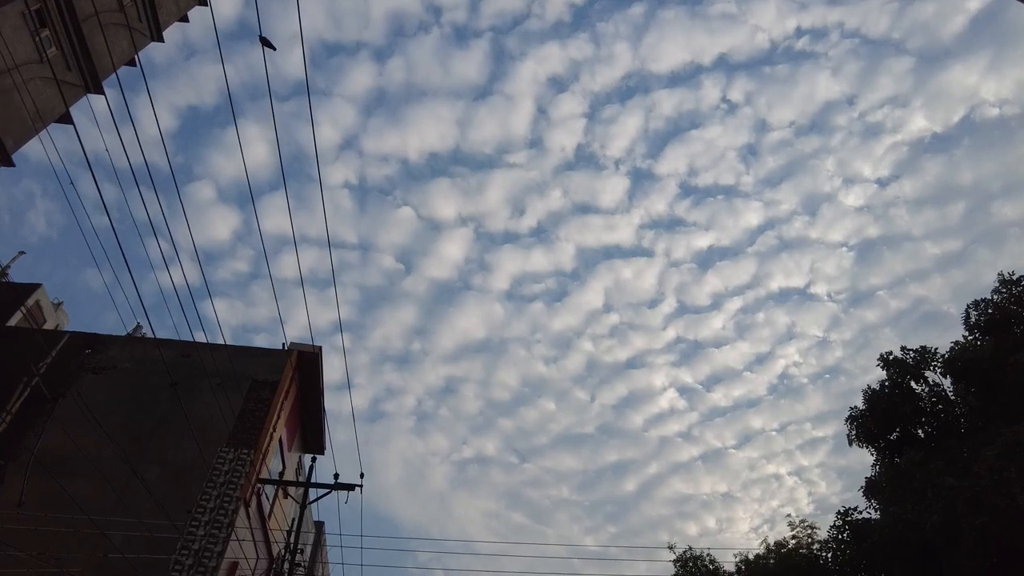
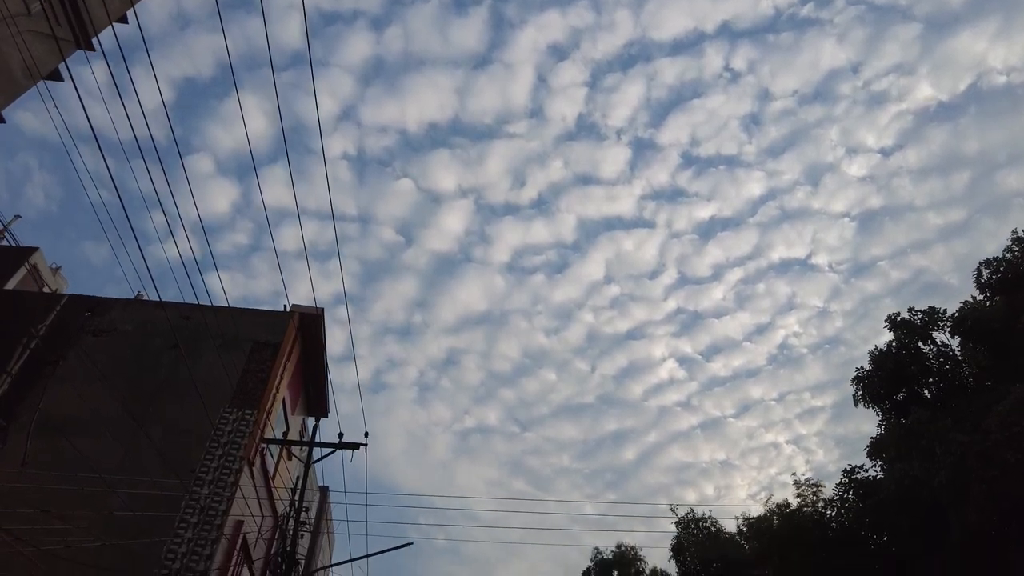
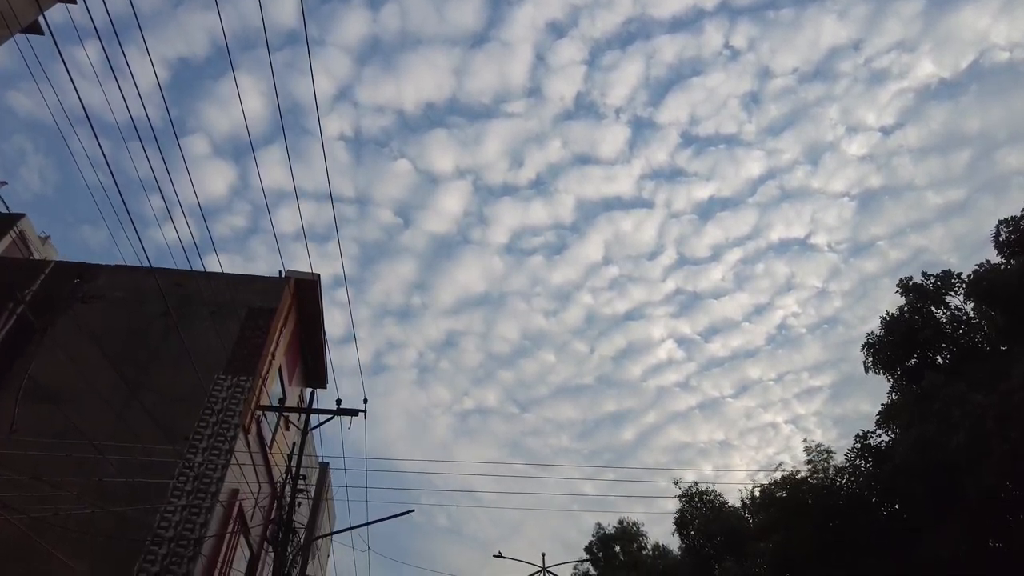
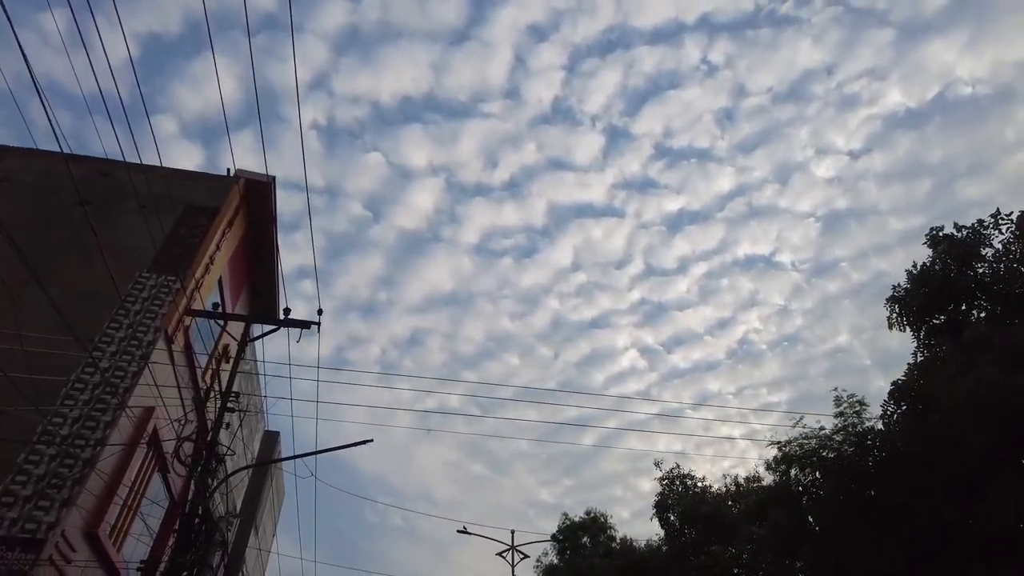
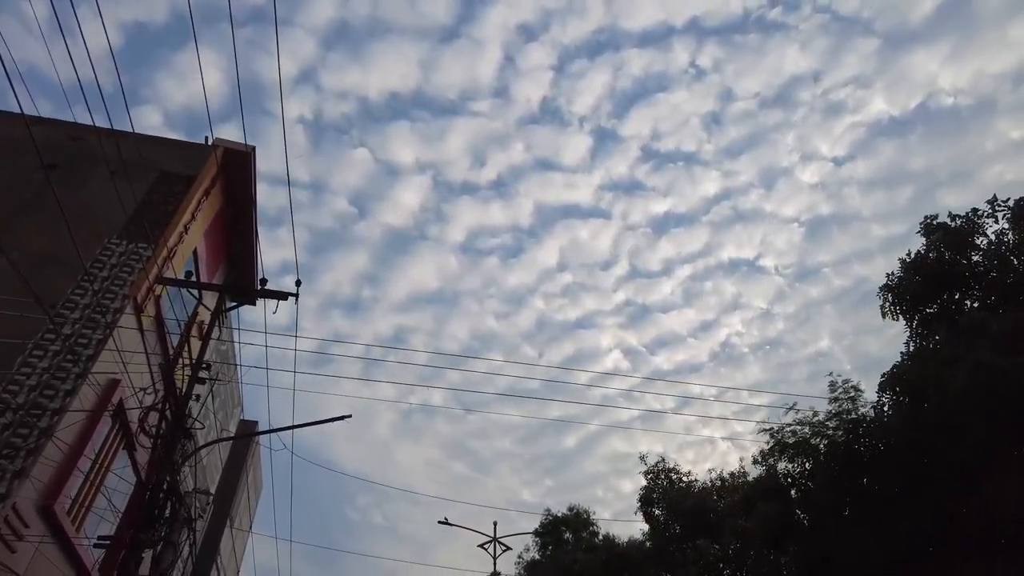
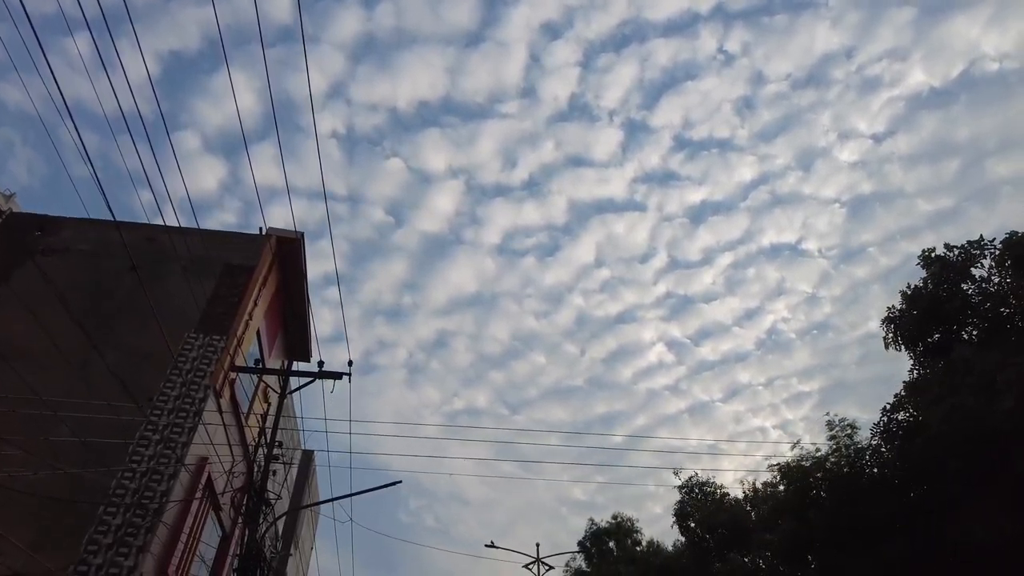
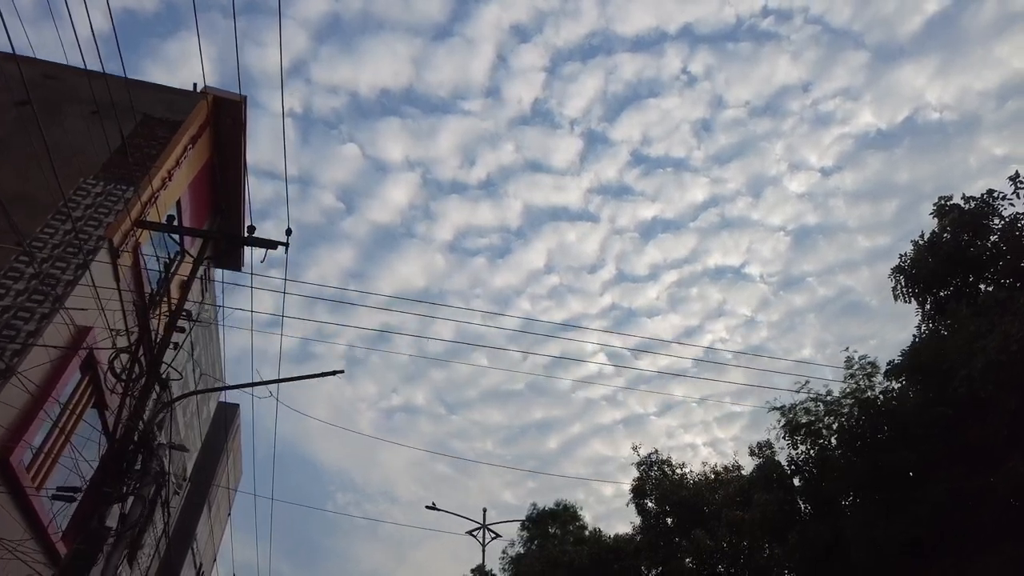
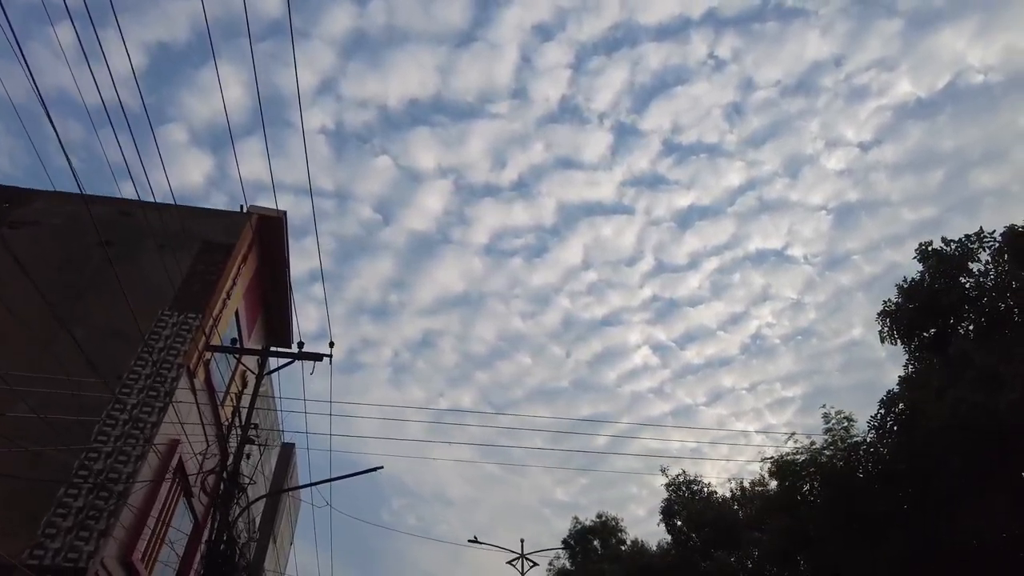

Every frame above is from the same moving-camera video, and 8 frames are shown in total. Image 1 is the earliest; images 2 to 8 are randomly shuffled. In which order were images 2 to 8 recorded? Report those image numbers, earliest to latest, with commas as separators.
2, 3, 6, 8, 4, 5, 7
